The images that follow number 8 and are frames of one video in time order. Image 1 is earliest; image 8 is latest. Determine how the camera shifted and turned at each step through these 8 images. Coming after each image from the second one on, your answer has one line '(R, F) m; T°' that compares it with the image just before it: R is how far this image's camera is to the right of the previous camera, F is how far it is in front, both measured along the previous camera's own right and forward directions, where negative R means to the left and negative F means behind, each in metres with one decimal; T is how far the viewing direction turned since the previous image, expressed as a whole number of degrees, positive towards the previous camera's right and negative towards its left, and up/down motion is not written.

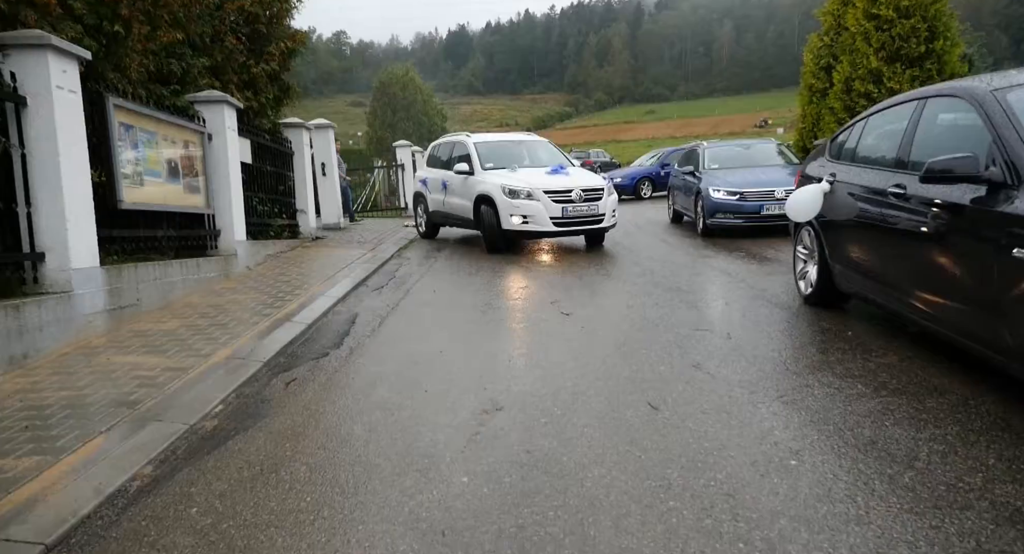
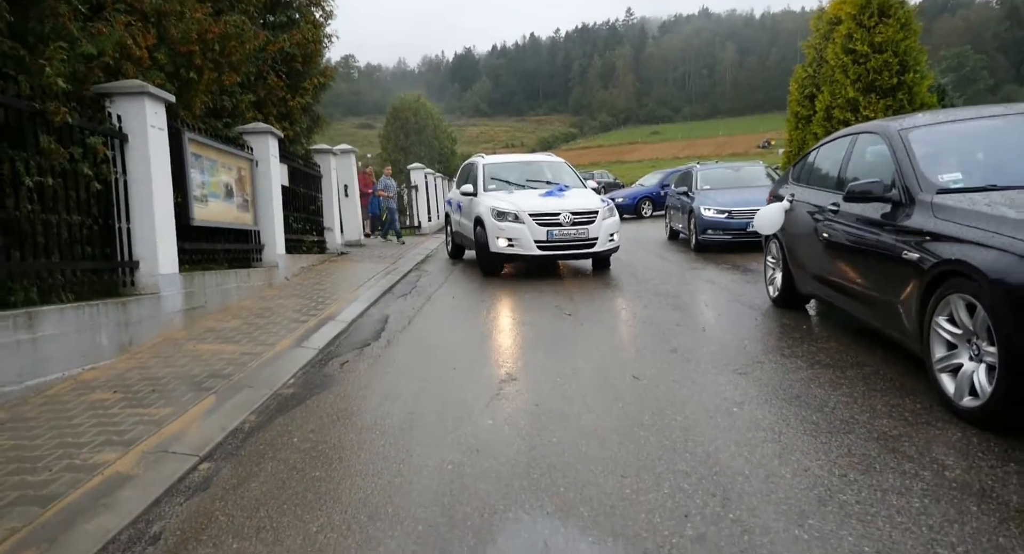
(0.0, -1.0) m; -1°
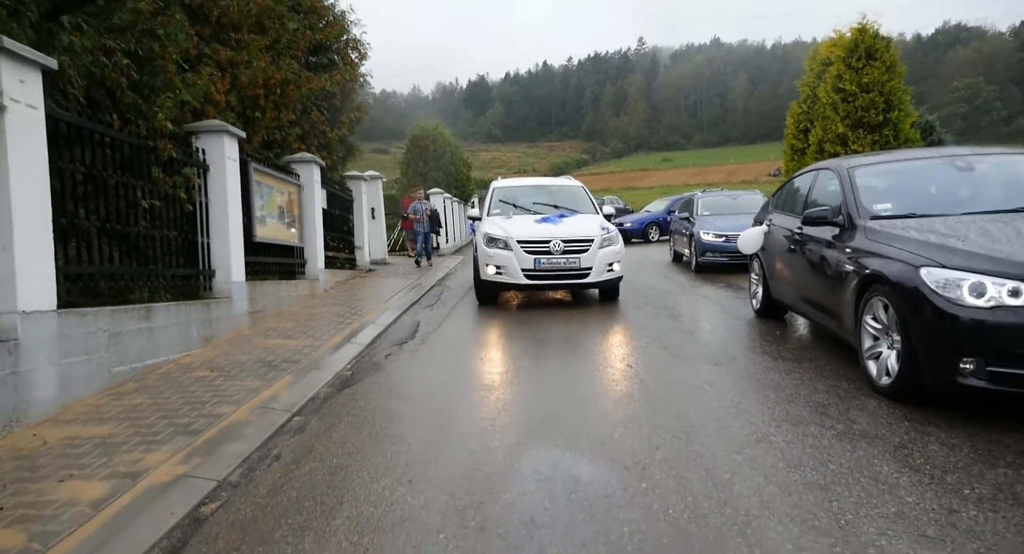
(-0.1, -1.1) m; -1°
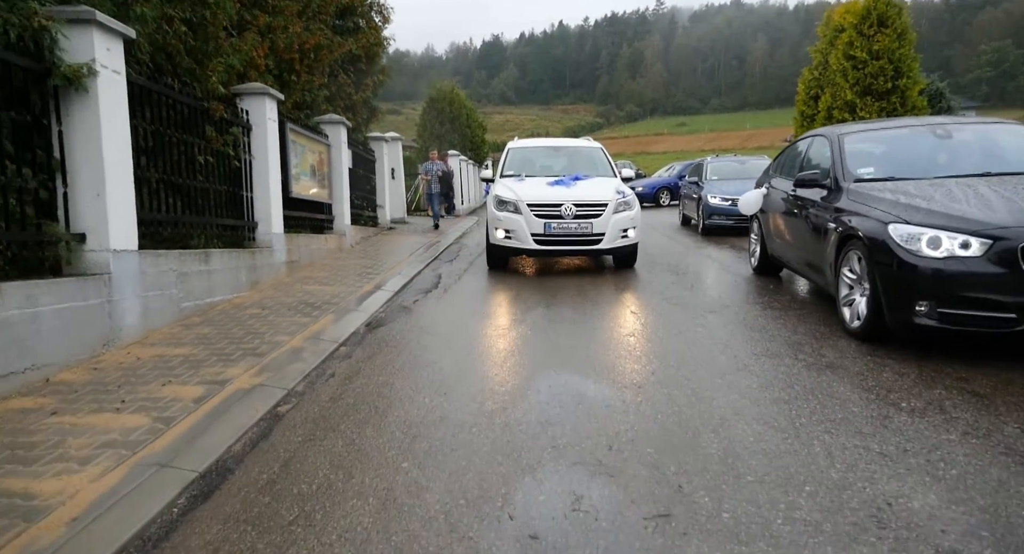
(-0.1, -0.6) m; -1°
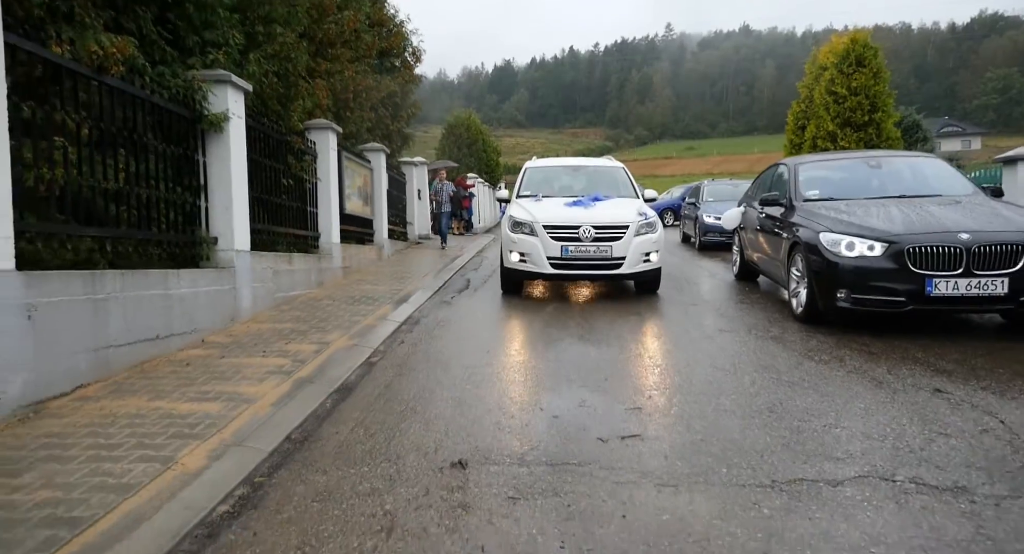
(-0.1, -1.5) m; -1°
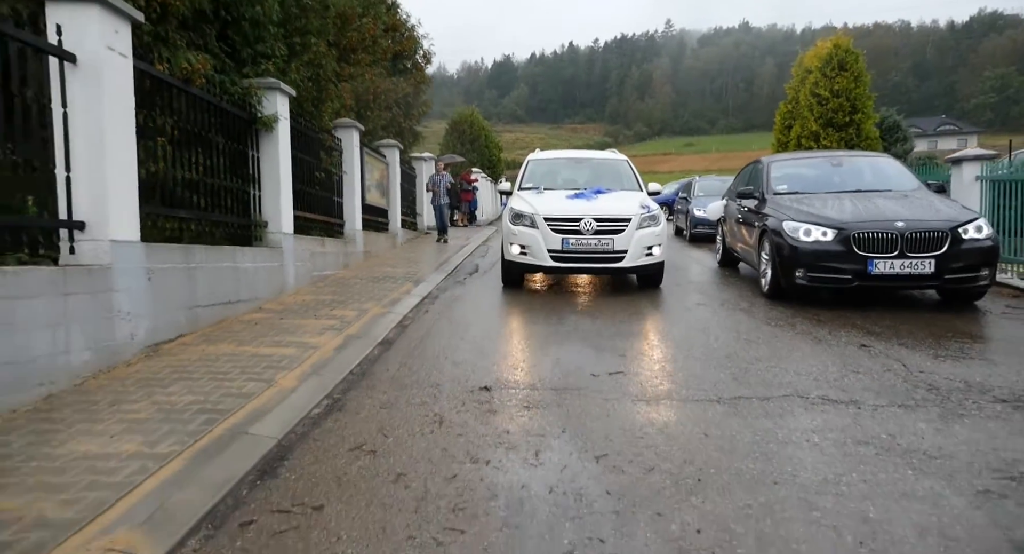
(-0.1, -1.0) m; 0°
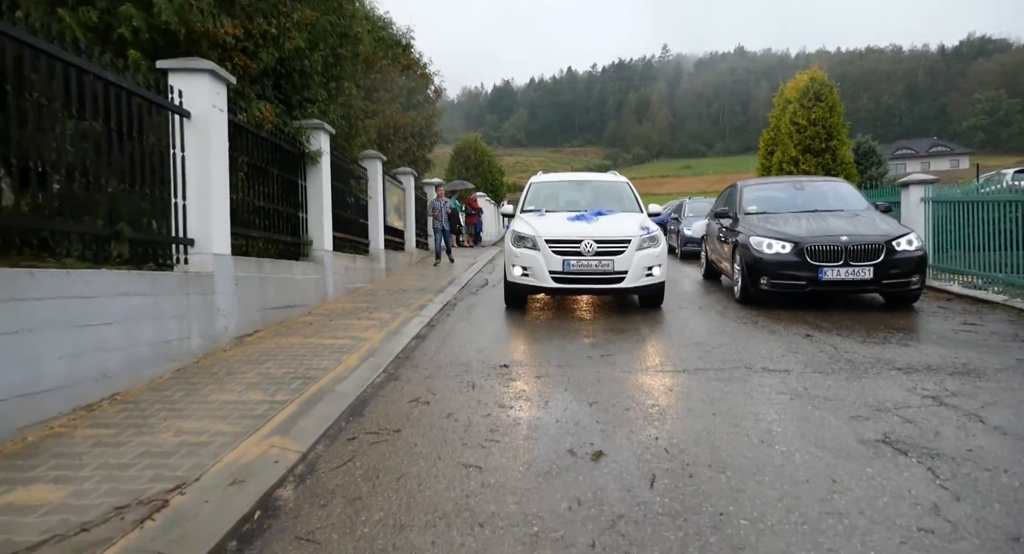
(-0.1, -1.2) m; 0°
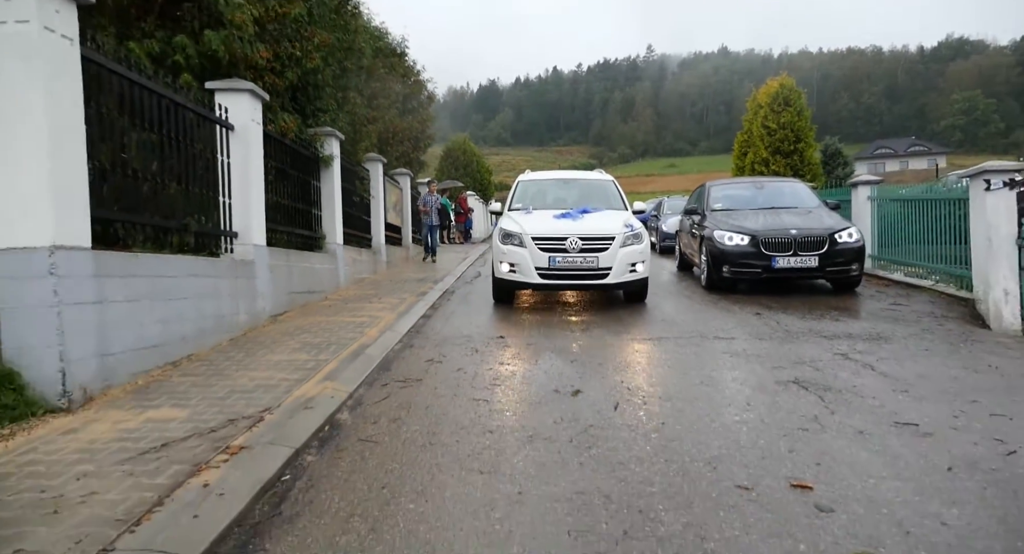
(-0.1, -1.0) m; +1°
